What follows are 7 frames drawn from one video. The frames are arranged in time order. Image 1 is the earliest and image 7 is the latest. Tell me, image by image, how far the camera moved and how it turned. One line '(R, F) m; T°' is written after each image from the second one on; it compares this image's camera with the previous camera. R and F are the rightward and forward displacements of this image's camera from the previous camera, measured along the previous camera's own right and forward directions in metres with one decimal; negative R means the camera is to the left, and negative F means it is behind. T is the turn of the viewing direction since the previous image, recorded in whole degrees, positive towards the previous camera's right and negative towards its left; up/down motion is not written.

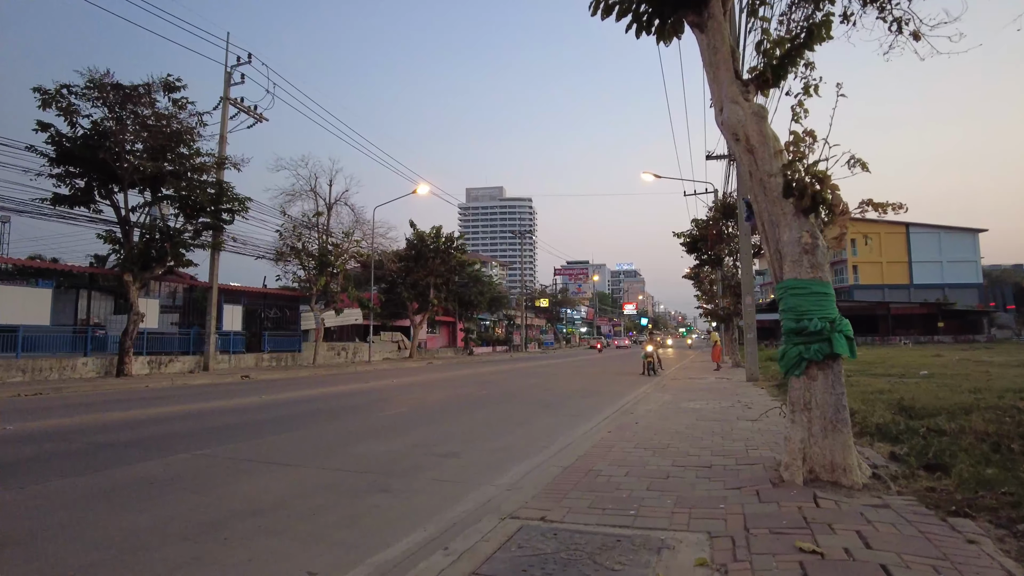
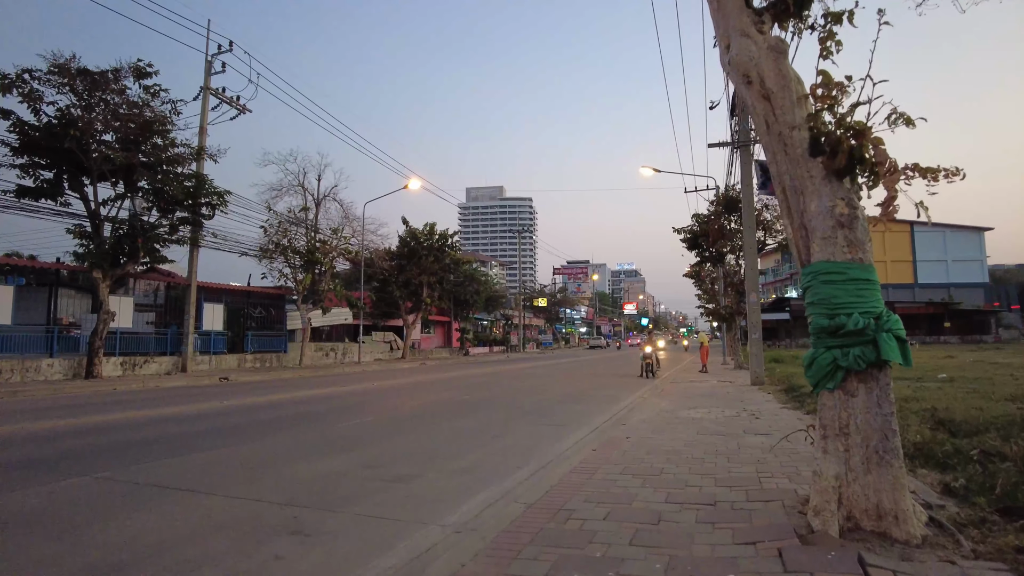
(+0.4, +1.4) m; 0°
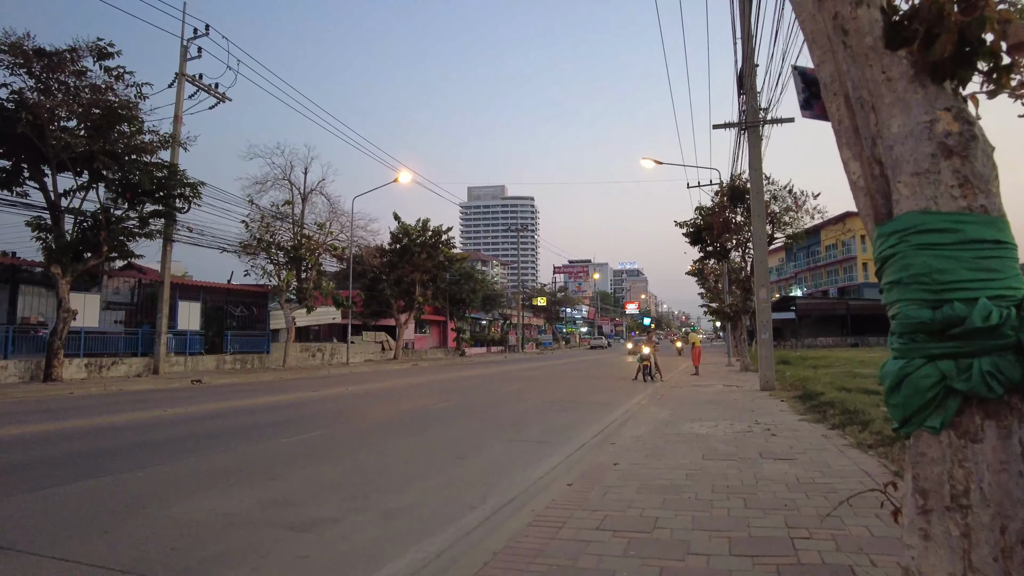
(+0.5, +1.7) m; 0°
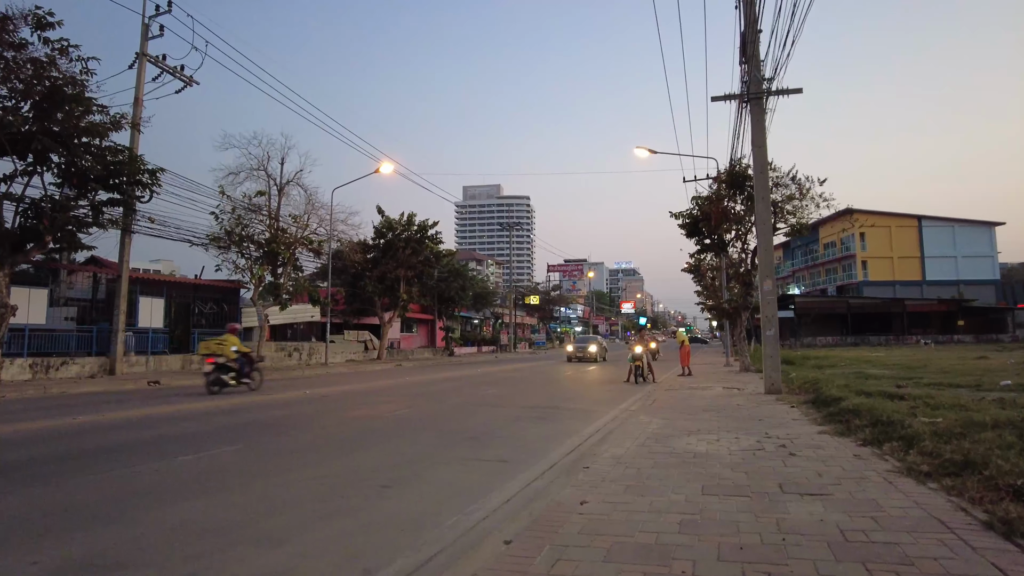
(+0.5, +1.9) m; 0°
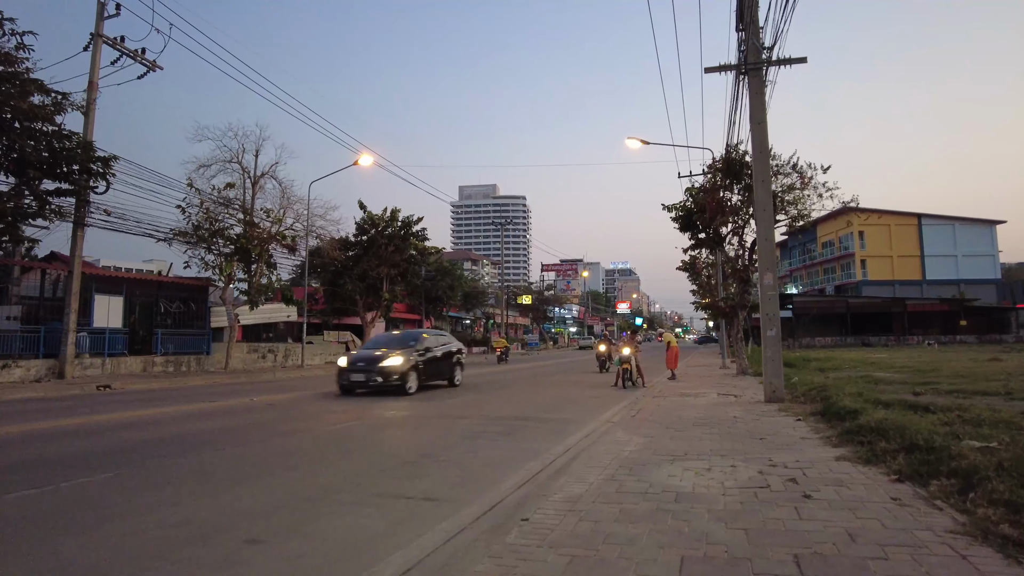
(+0.6, +1.8) m; 0°
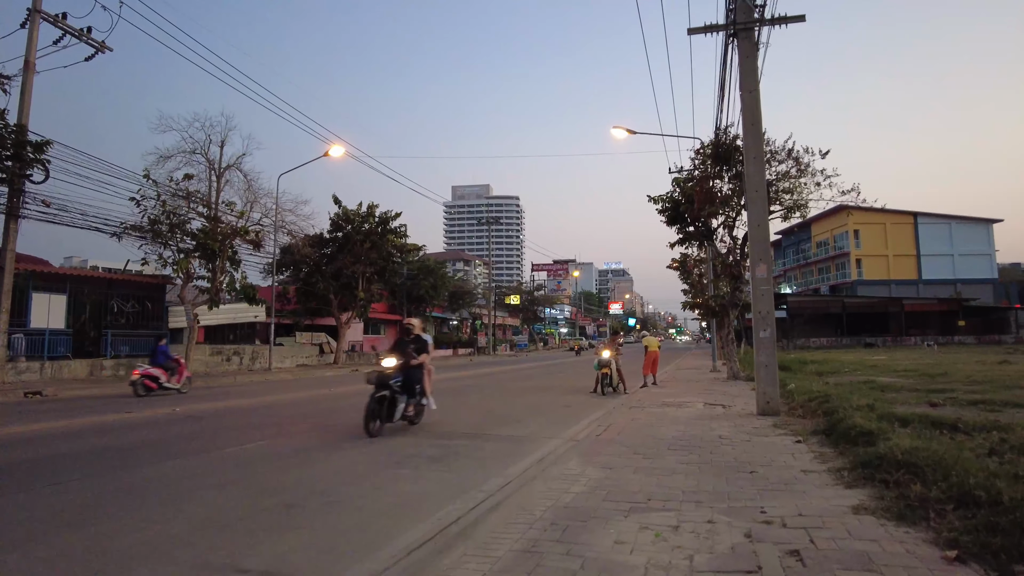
(+0.7, +1.9) m; 0°
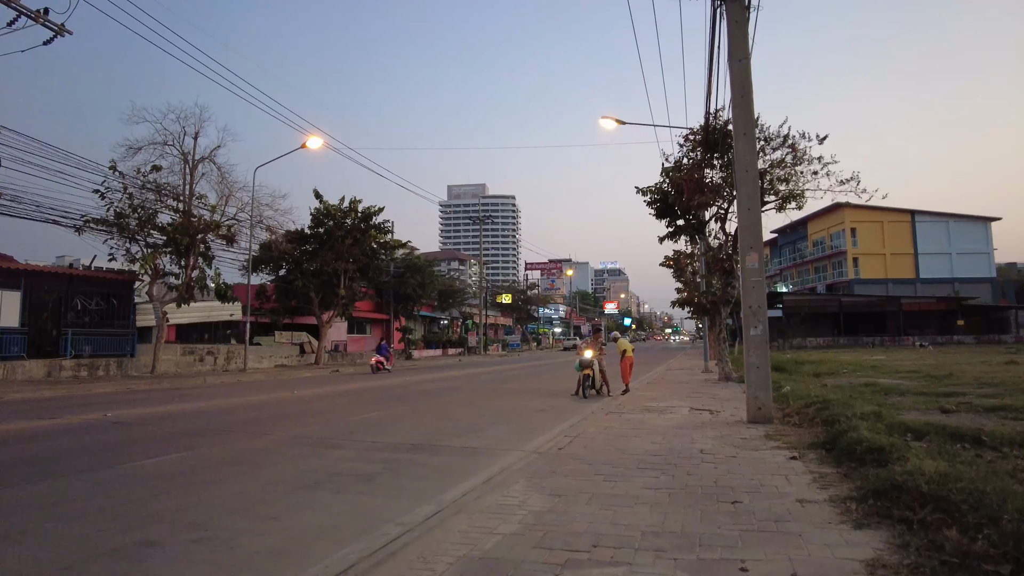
(+0.6, +1.3) m; 0°
